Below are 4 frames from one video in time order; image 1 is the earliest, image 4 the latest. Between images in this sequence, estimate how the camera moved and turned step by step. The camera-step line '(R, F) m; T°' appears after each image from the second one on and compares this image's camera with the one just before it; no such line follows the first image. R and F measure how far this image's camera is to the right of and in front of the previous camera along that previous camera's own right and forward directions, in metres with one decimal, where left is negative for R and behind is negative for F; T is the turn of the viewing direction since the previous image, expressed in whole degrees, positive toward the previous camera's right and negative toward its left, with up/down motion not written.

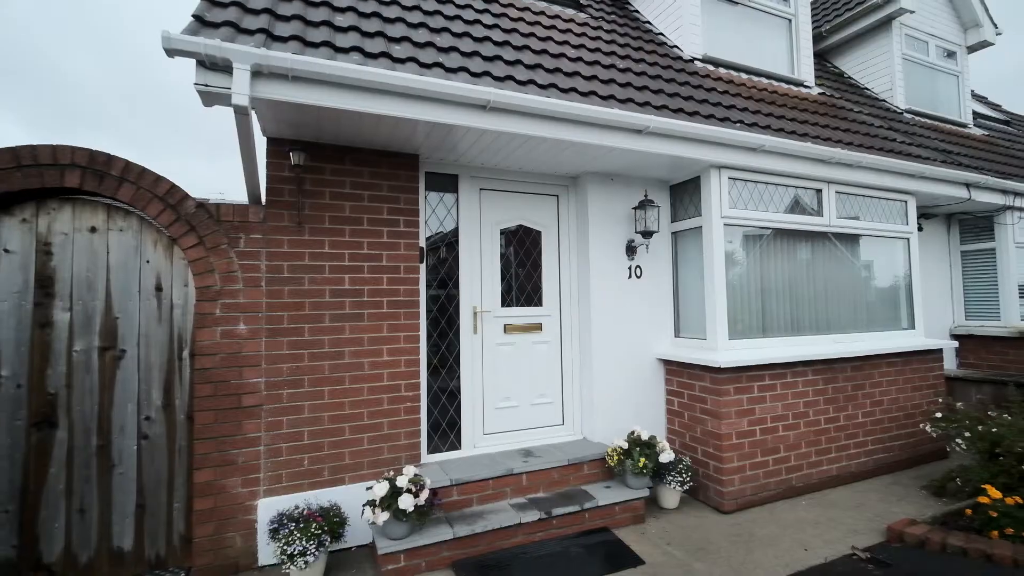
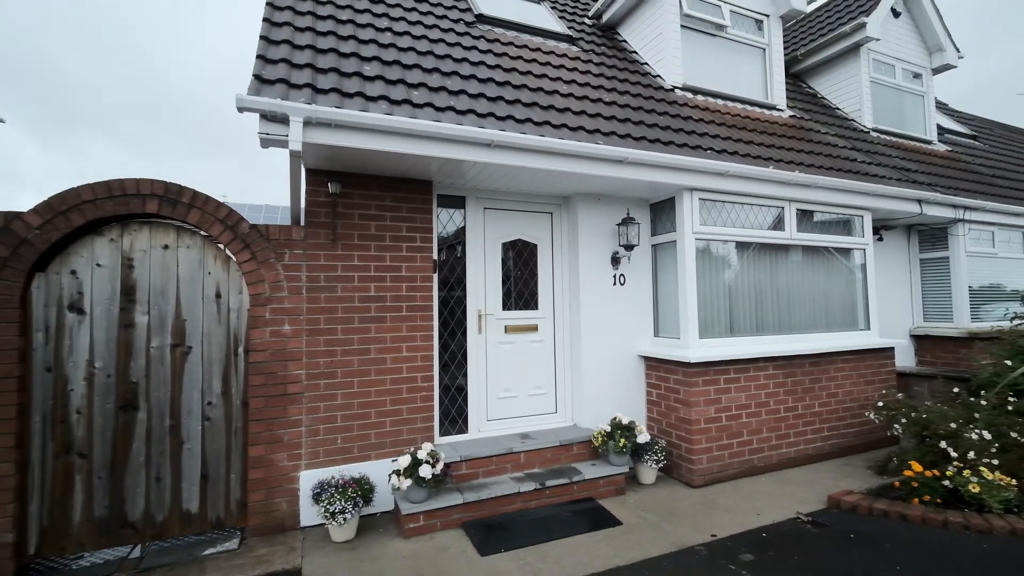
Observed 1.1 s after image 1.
(0.0, -0.6) m; 0°
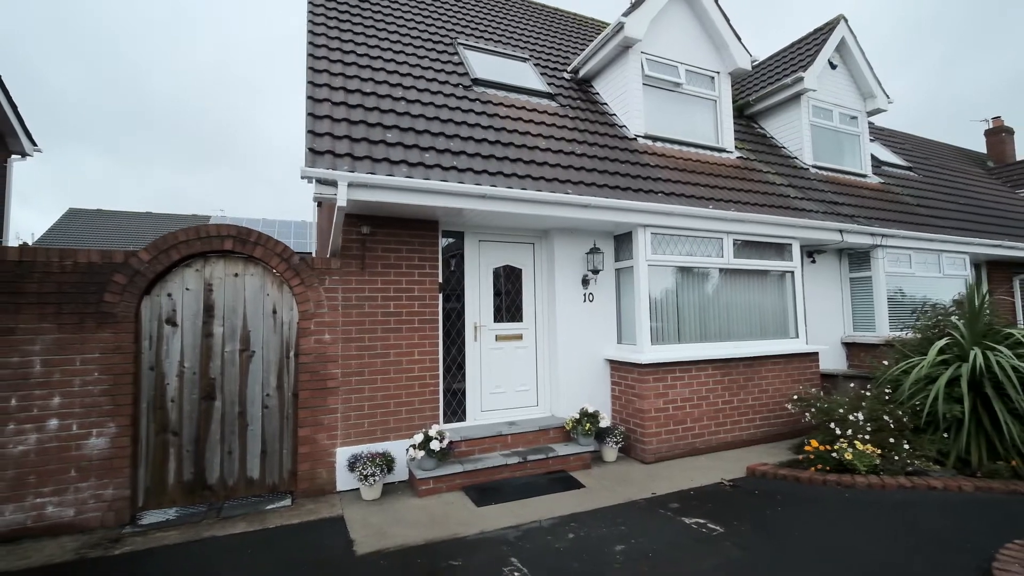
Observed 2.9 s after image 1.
(0.0, -1.1) m; +1°
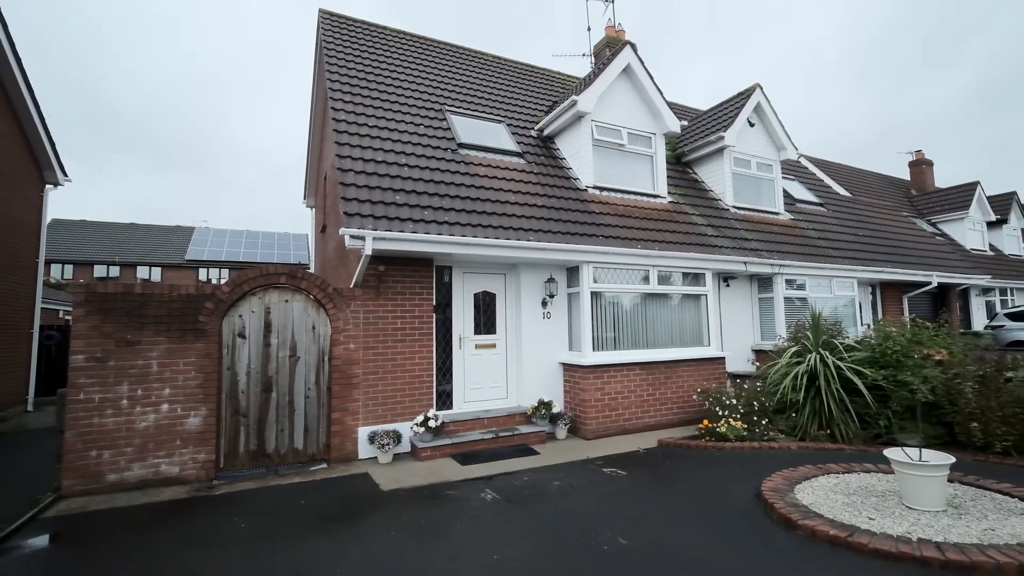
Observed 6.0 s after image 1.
(+0.1, -1.8) m; +2°
